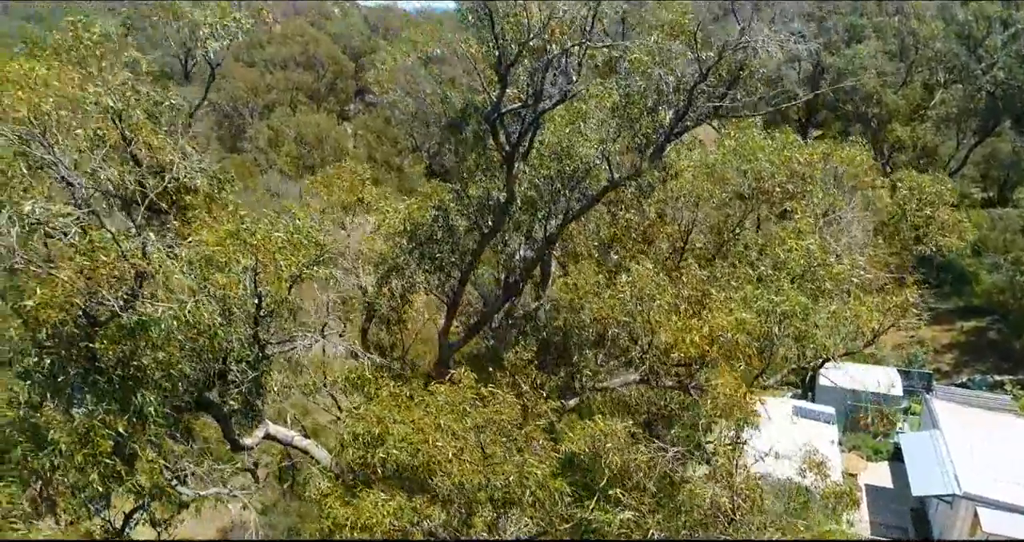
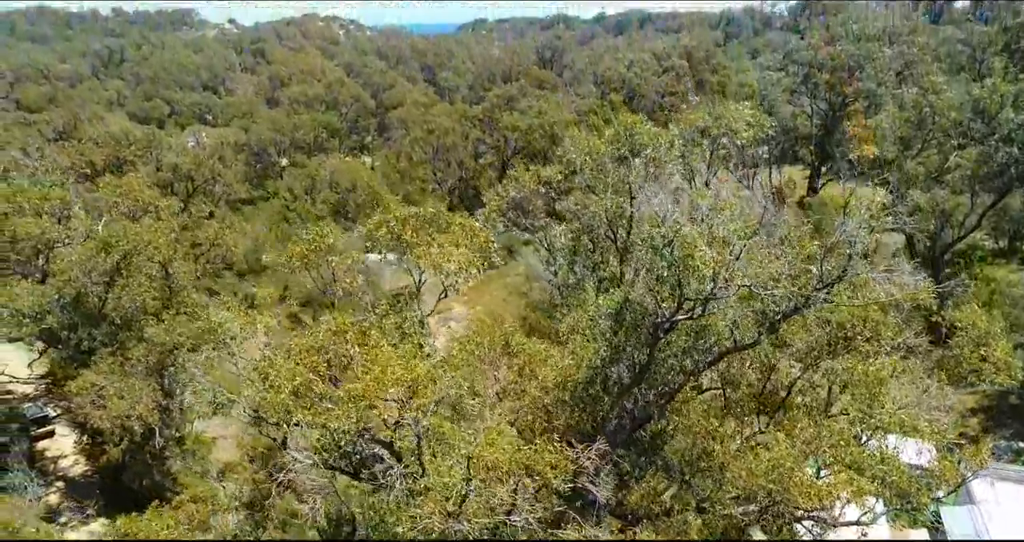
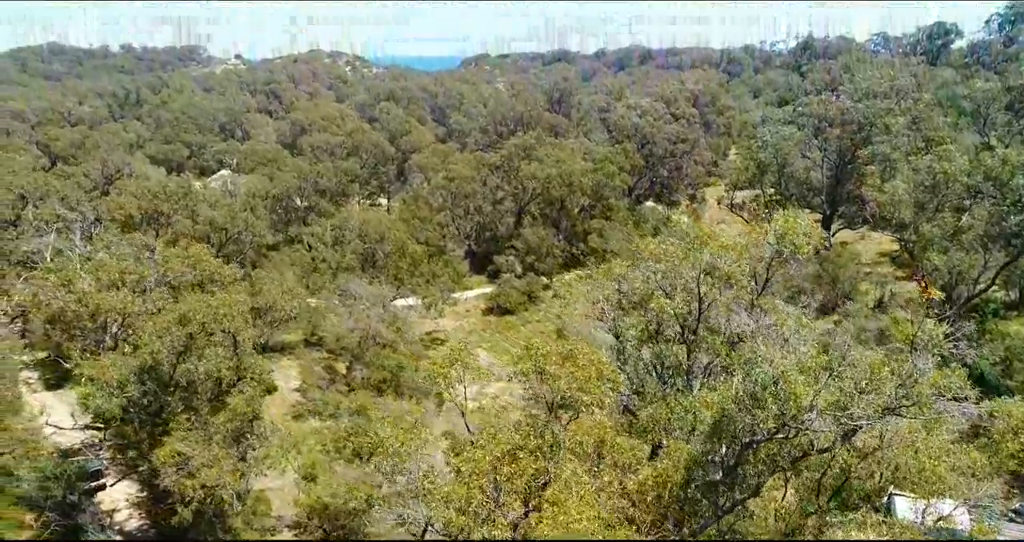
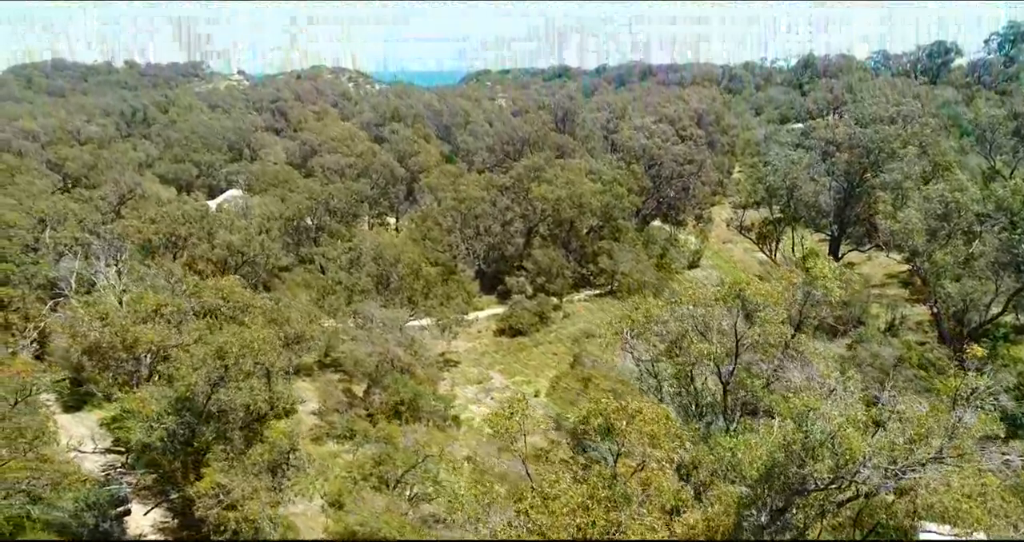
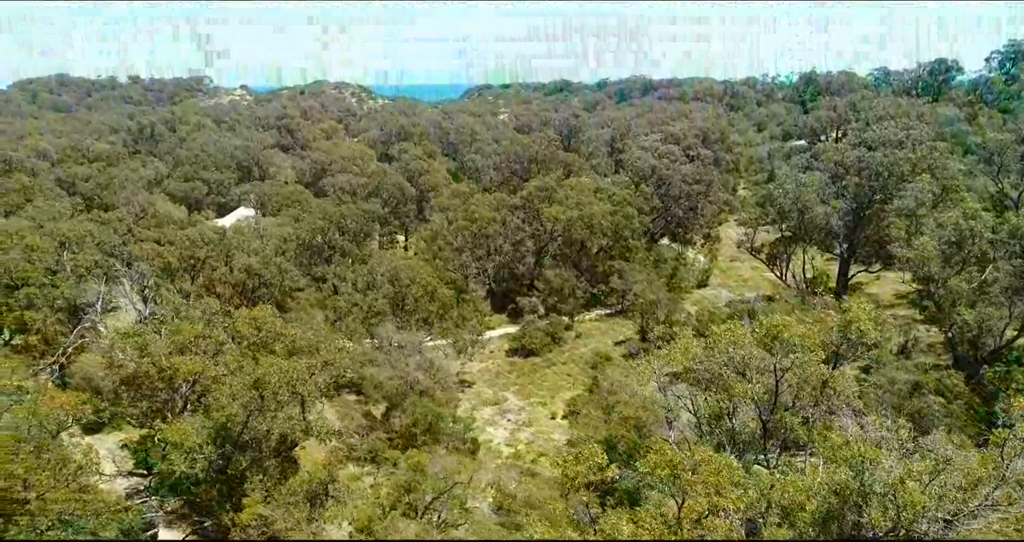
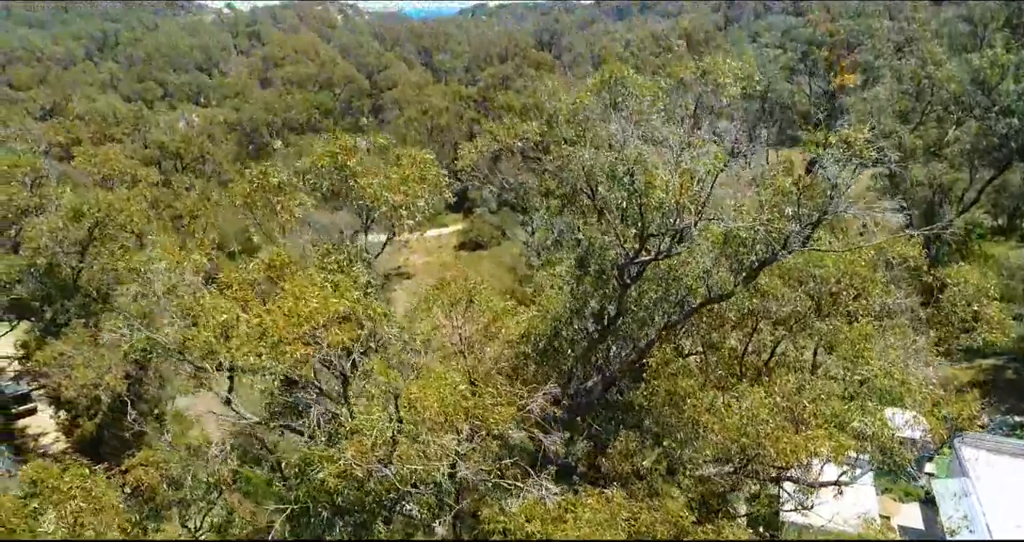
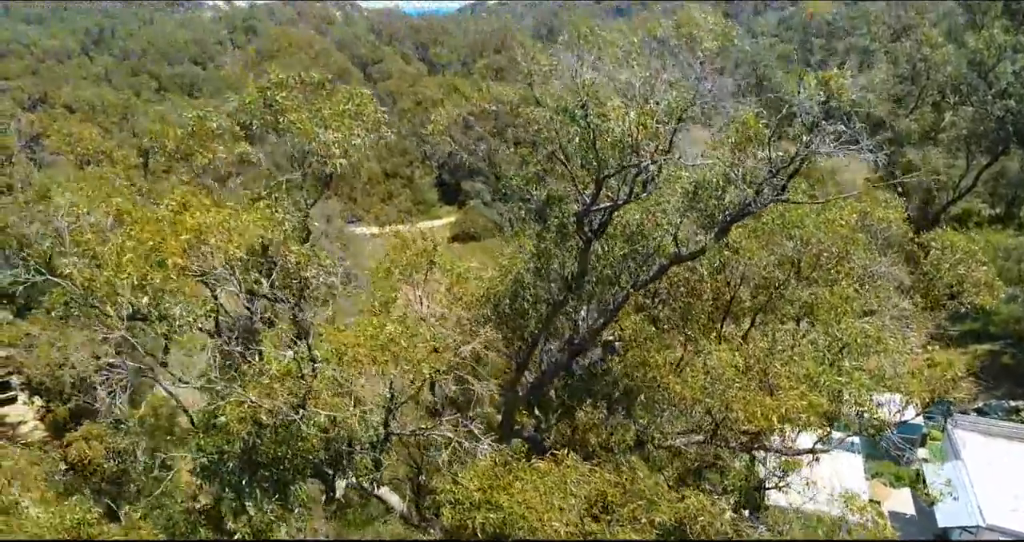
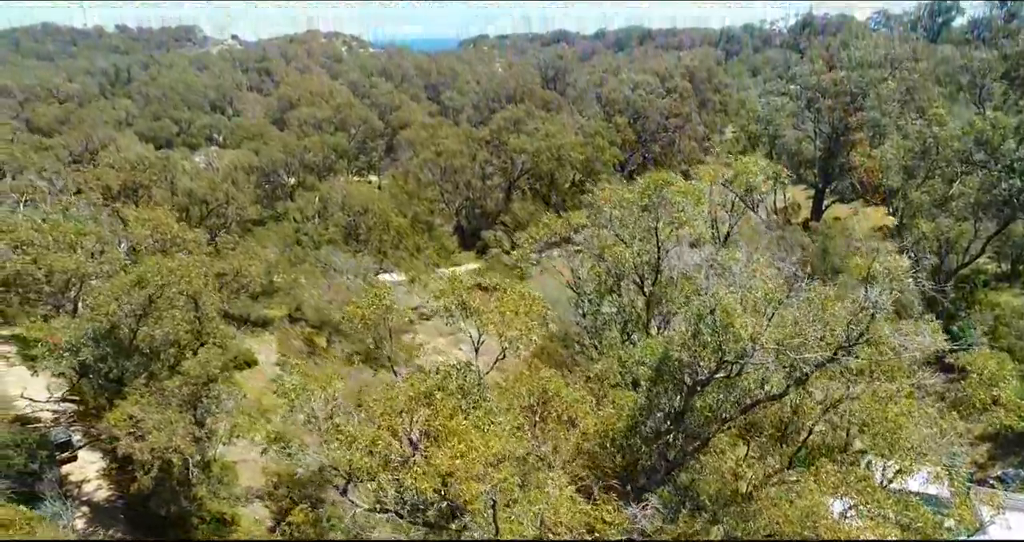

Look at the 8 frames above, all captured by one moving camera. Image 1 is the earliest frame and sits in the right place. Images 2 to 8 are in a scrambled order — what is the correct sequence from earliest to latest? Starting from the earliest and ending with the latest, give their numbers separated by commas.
7, 6, 2, 8, 3, 4, 5
